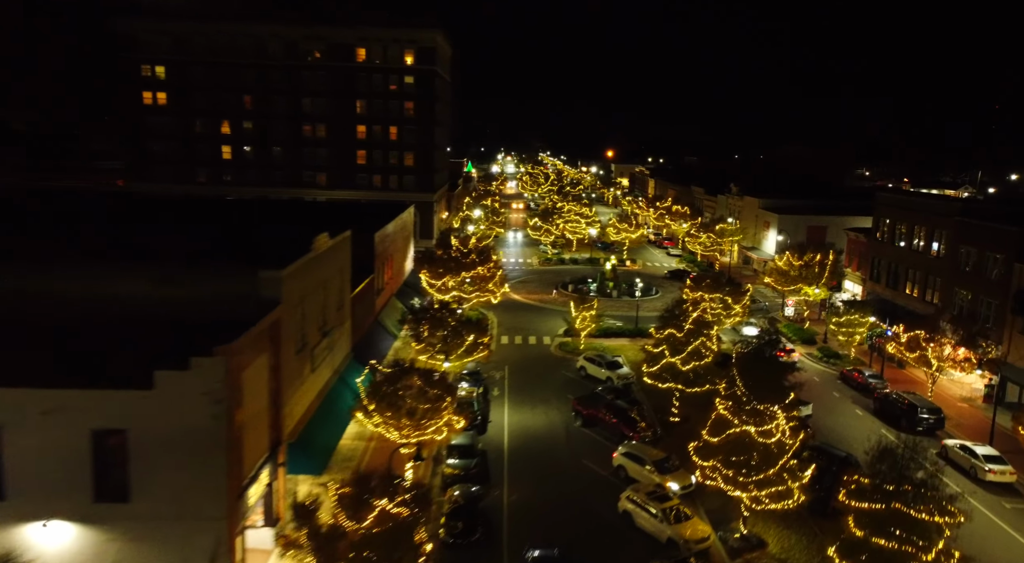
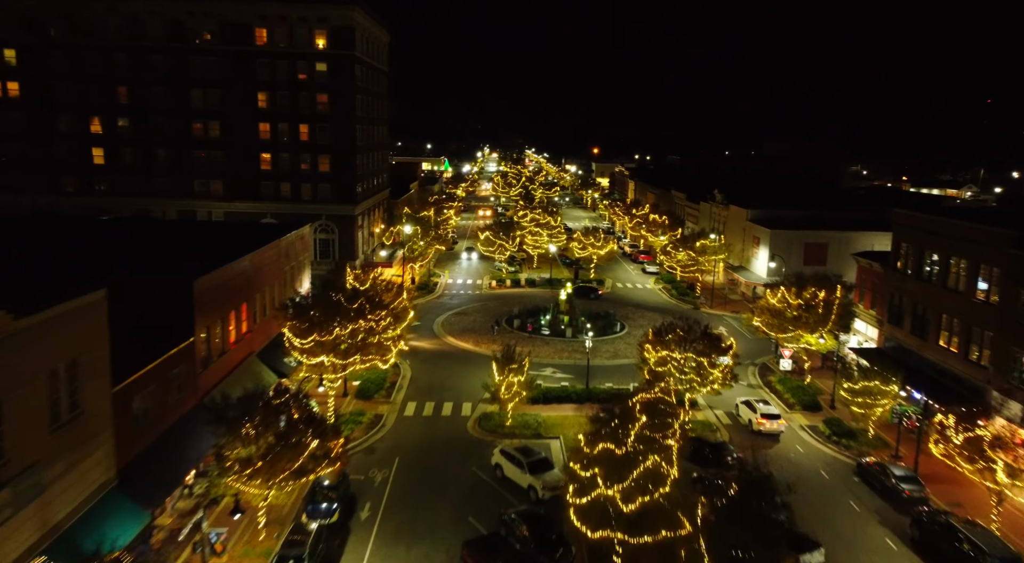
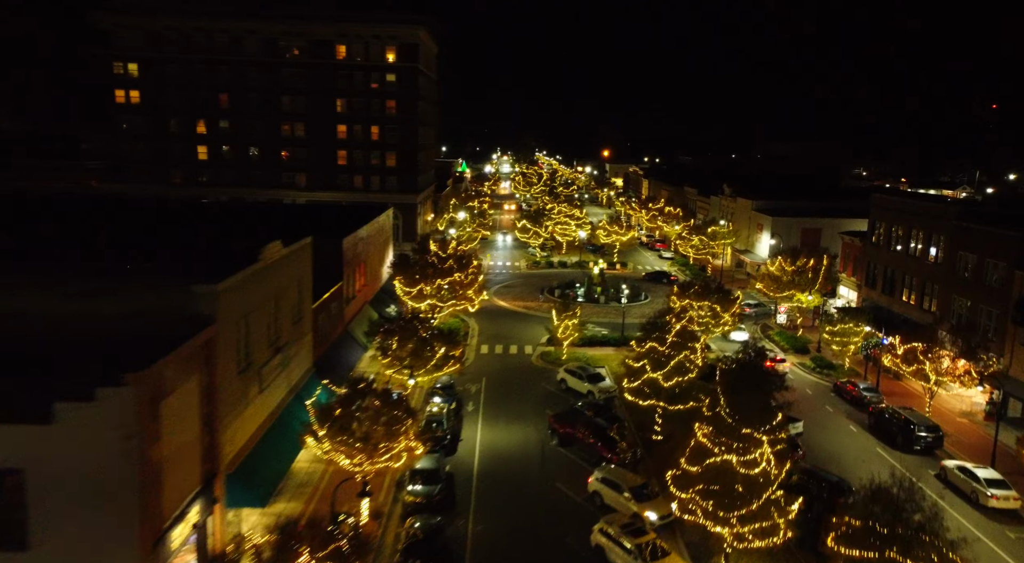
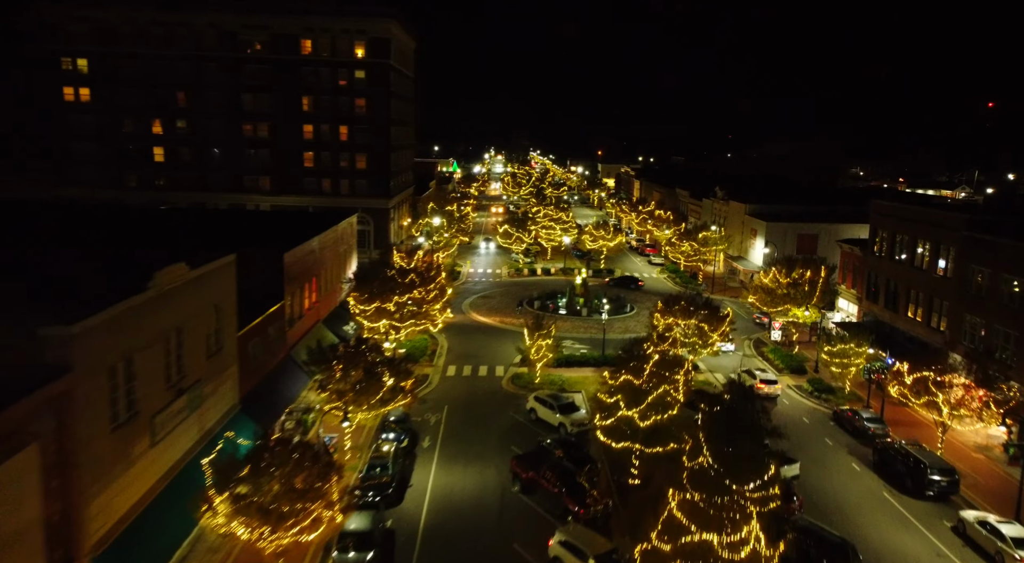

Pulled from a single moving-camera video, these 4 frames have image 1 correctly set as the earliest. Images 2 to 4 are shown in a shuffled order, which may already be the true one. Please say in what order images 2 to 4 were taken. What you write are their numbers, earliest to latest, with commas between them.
3, 4, 2
